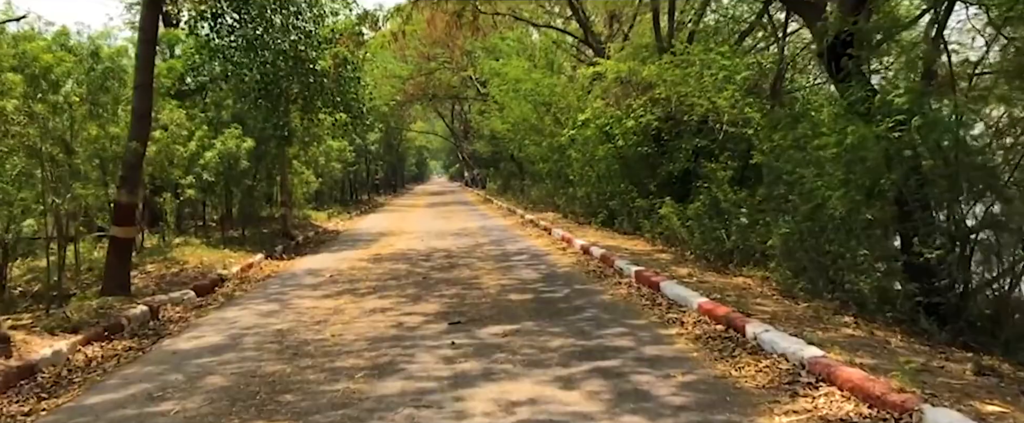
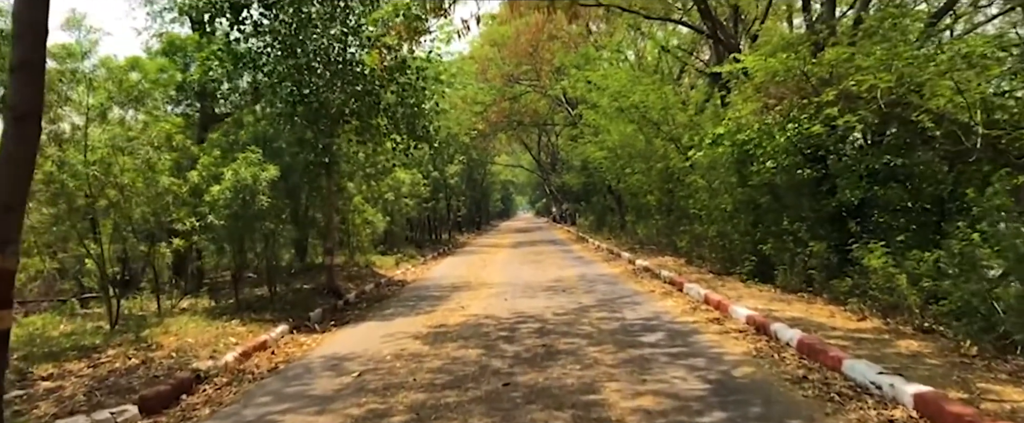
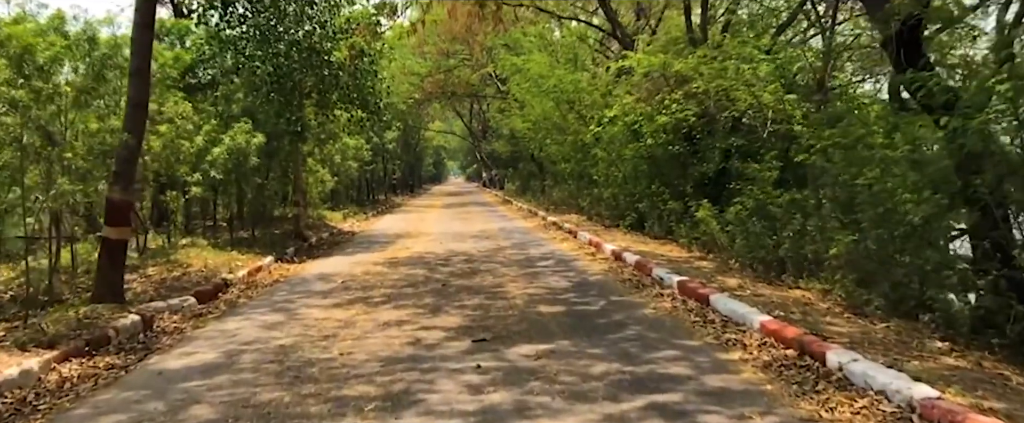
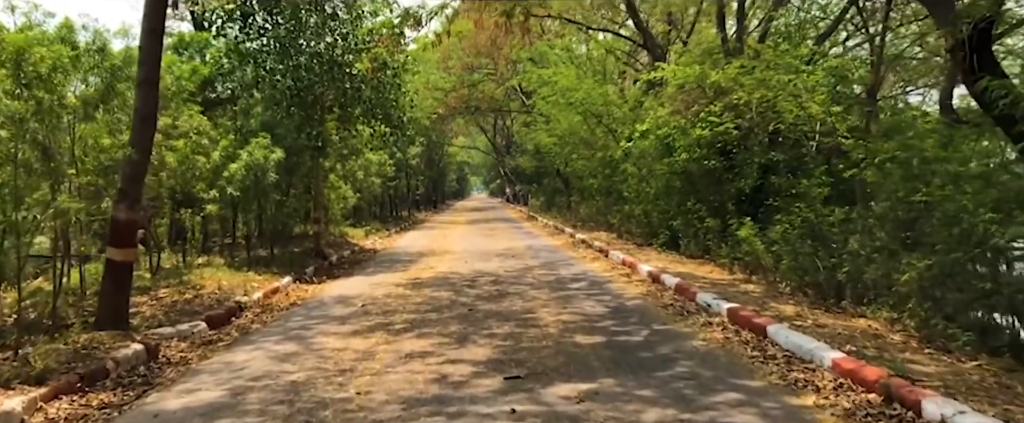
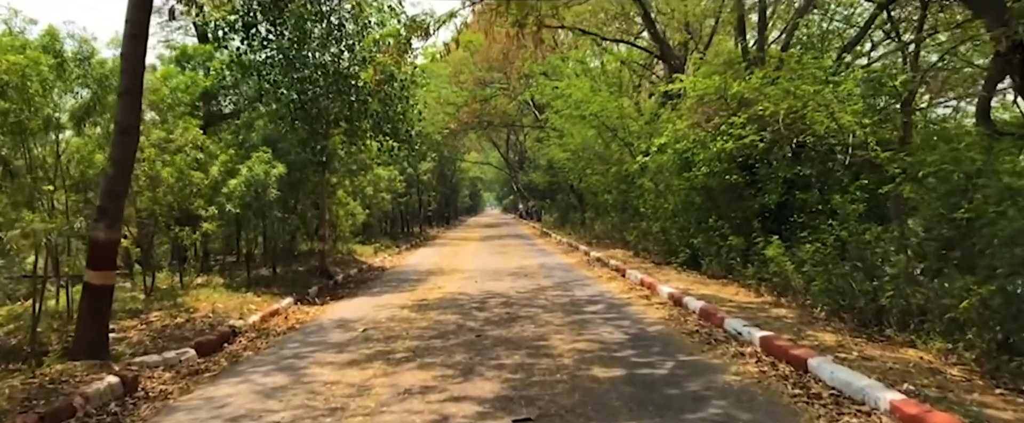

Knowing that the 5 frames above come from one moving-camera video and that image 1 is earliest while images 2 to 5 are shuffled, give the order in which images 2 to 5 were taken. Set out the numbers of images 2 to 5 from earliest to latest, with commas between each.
3, 4, 5, 2
